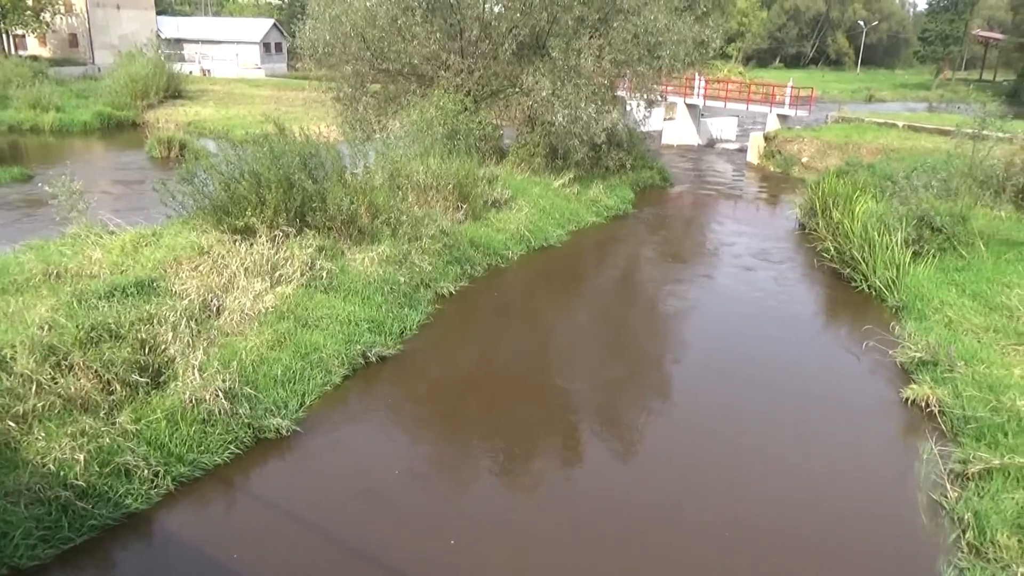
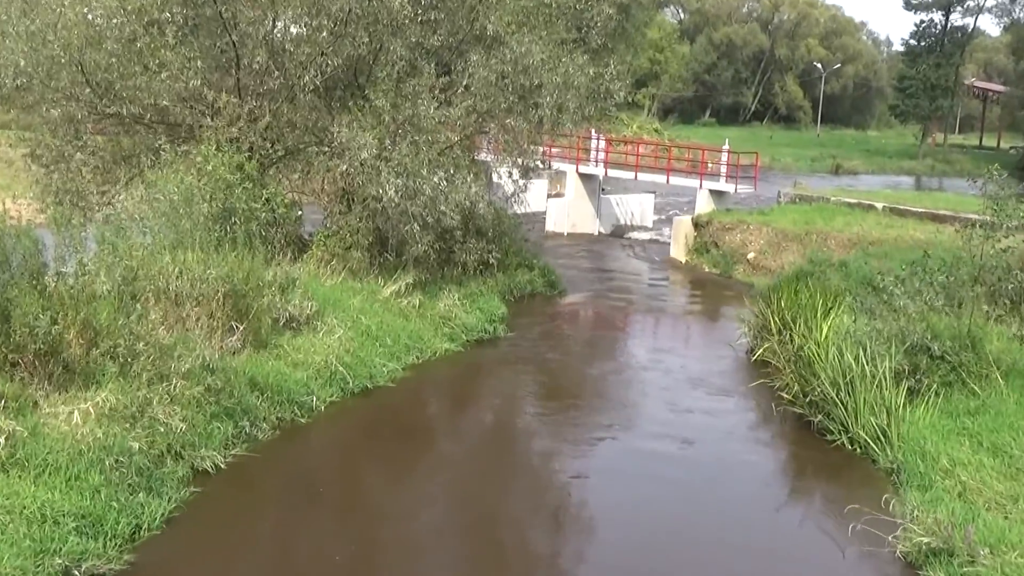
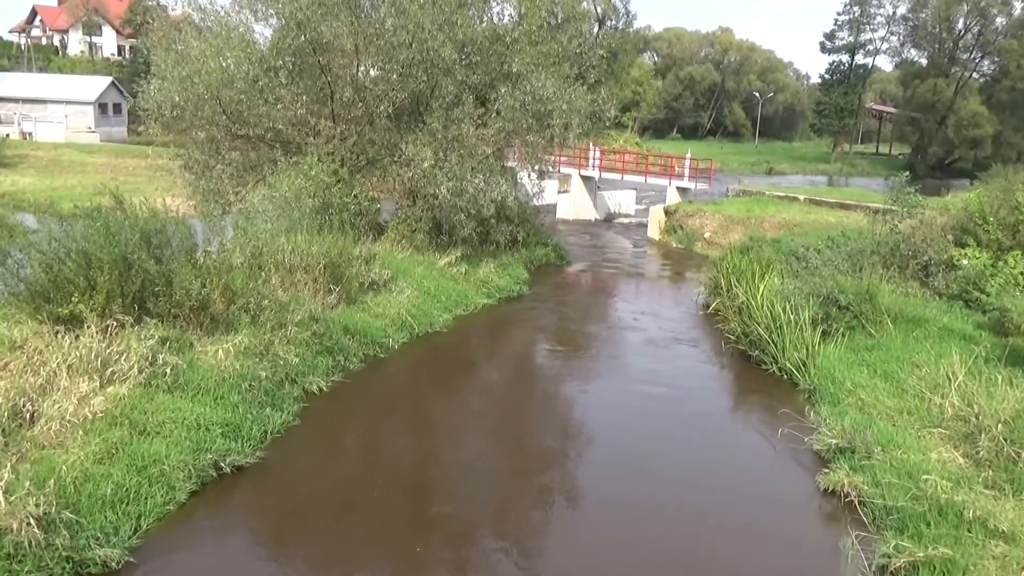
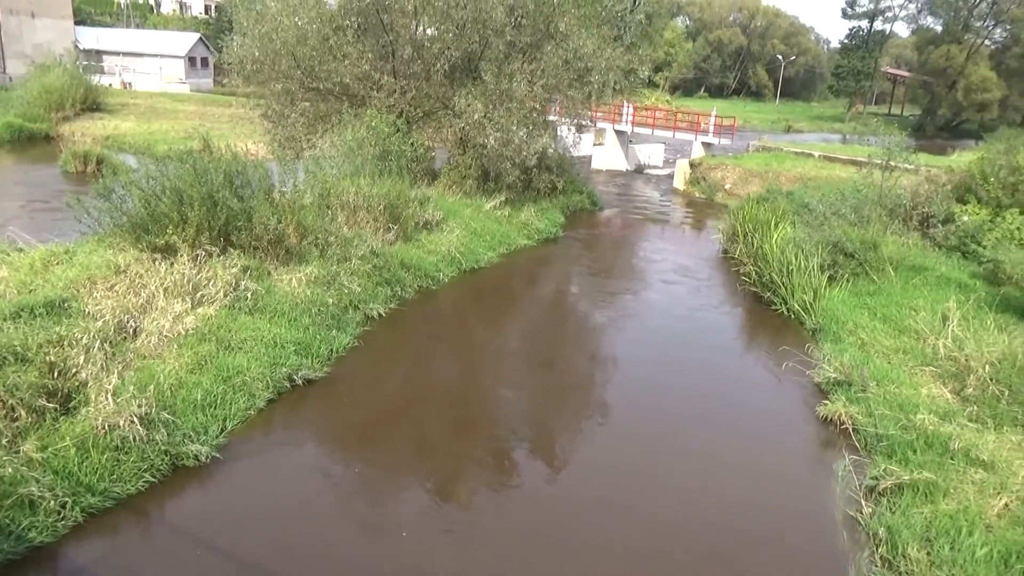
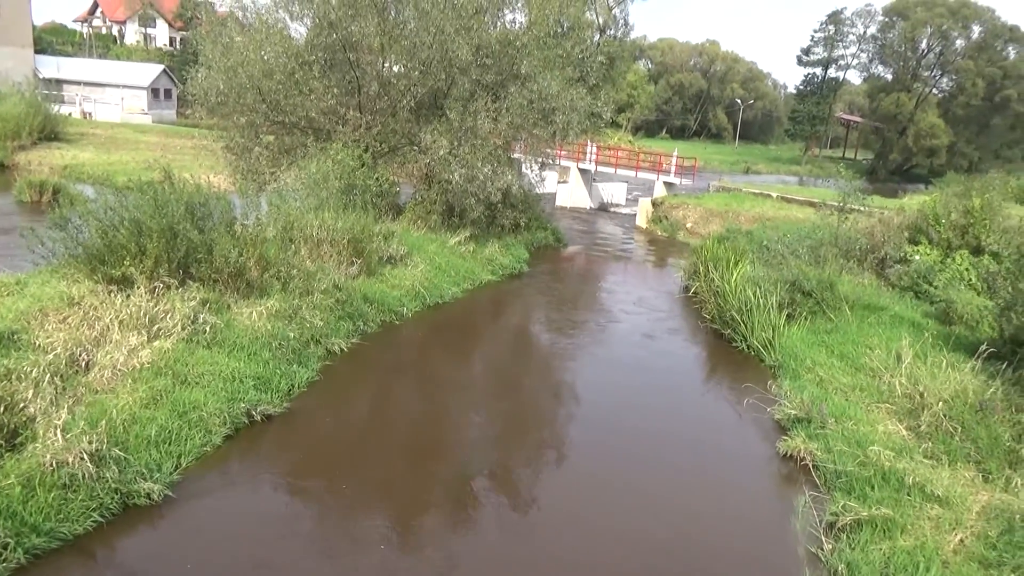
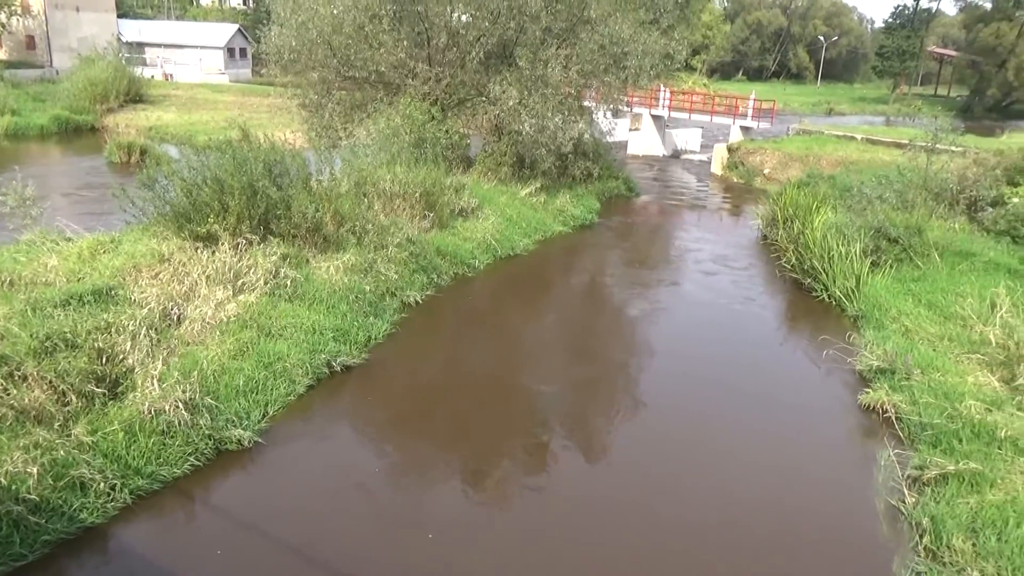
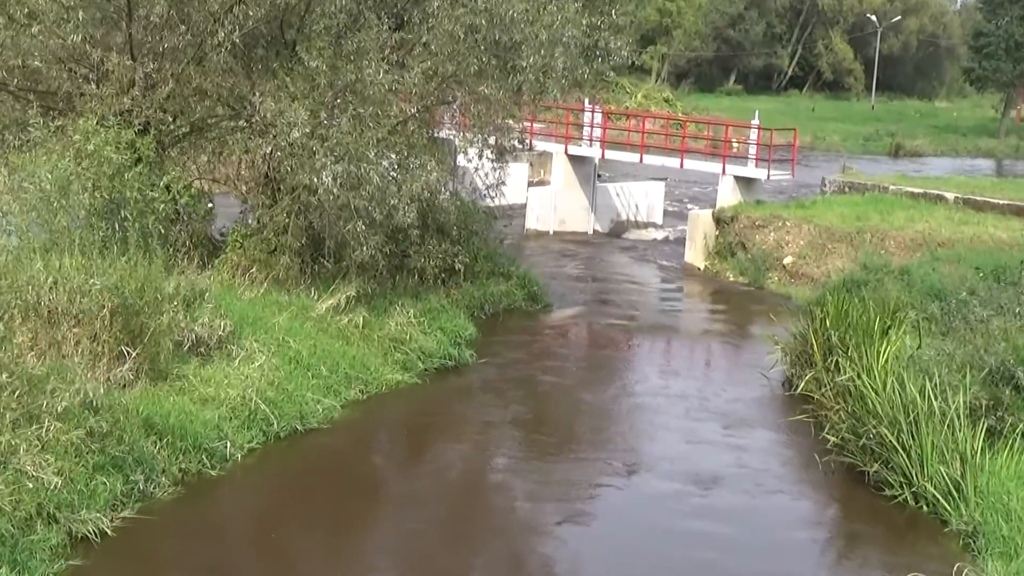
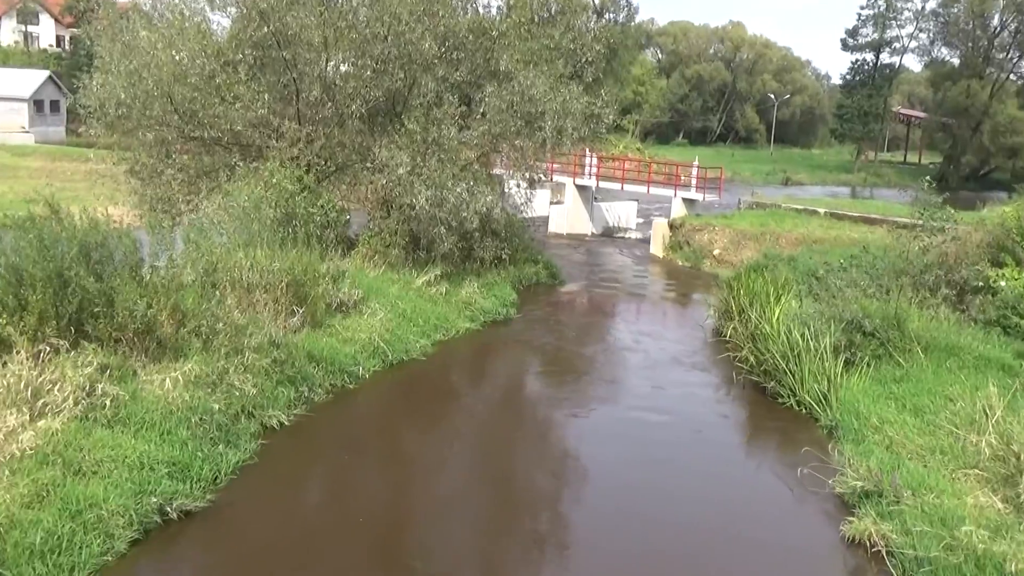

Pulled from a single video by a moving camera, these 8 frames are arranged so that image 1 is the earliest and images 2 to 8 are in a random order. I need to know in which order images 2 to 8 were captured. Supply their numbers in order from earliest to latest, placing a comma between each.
6, 4, 5, 3, 8, 2, 7
